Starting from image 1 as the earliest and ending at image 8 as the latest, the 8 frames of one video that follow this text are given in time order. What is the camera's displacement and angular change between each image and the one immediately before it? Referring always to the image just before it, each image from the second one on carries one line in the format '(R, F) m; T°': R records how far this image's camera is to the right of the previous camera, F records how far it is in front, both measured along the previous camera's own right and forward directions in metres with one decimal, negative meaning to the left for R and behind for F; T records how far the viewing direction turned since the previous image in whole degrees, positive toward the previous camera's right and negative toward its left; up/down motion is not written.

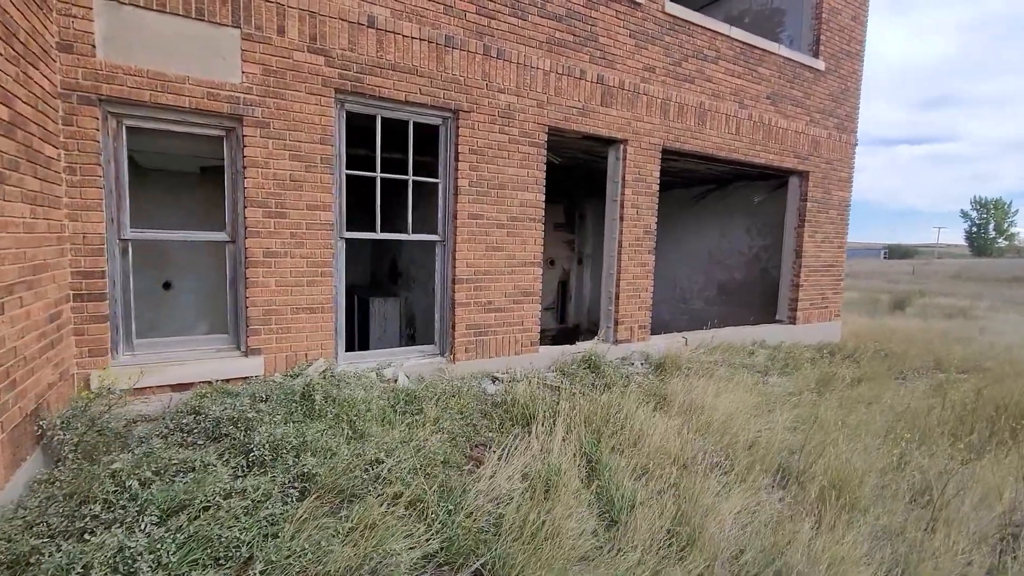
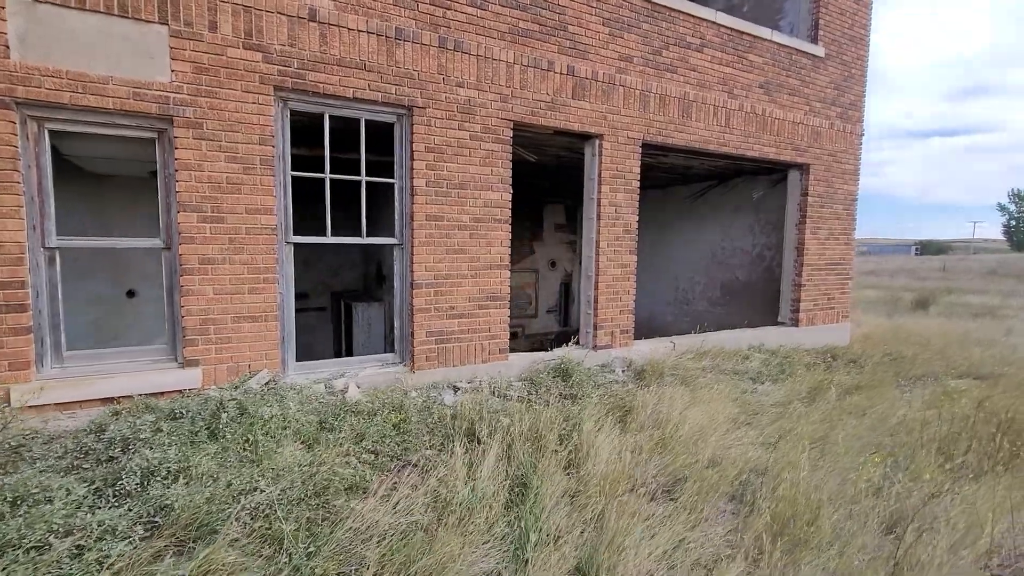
(+0.6, +0.3) m; -2°
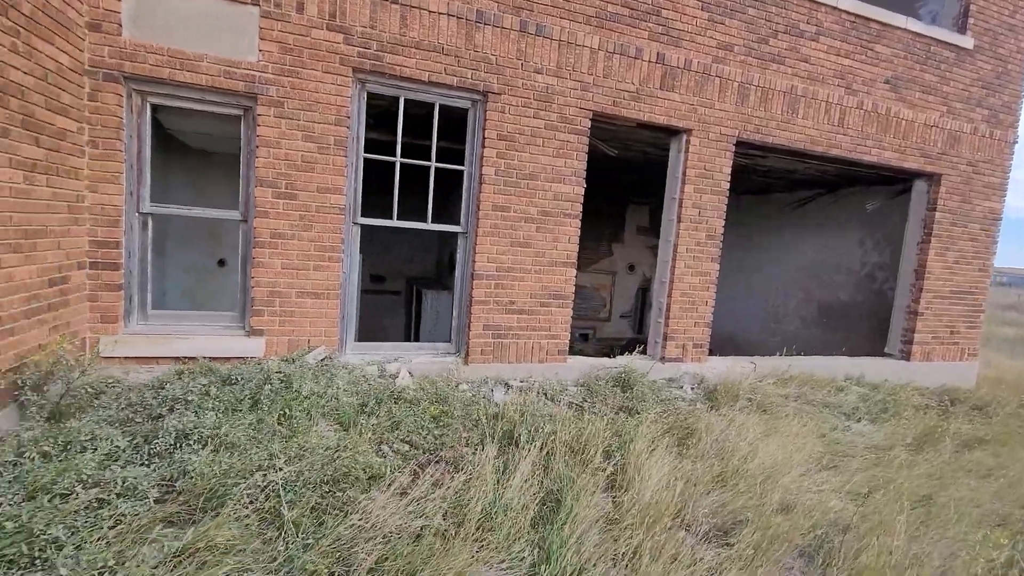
(+0.2, +0.2) m; -9°
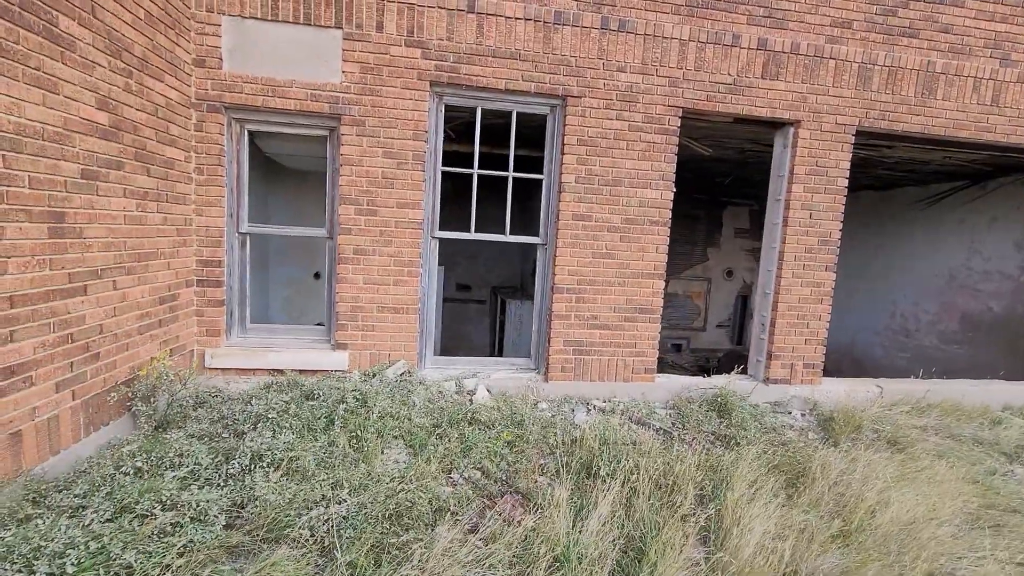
(+0.1, +0.2) m; -10°
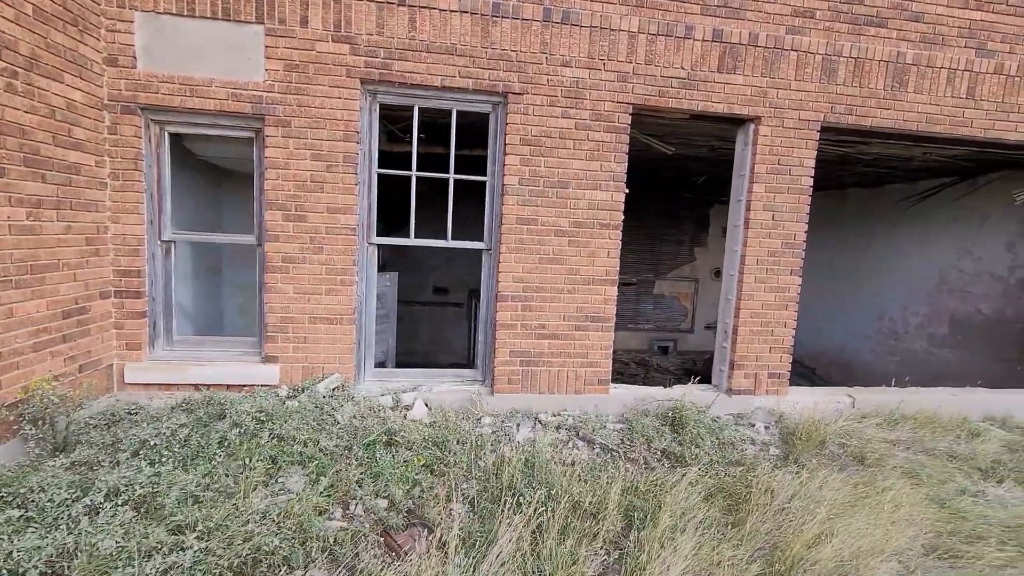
(+0.5, +0.2) m; -1°
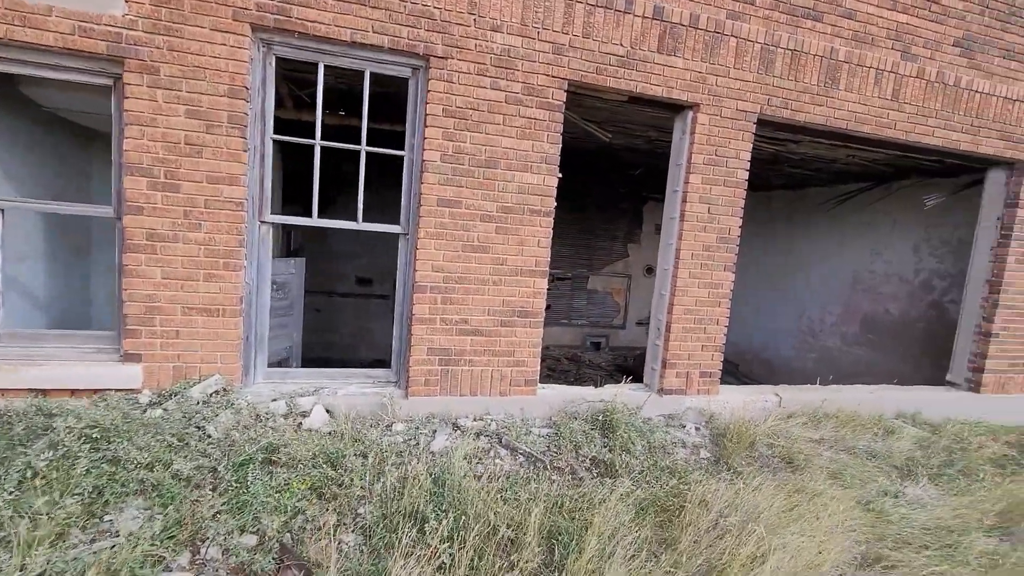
(+0.1, +0.4) m; +7°
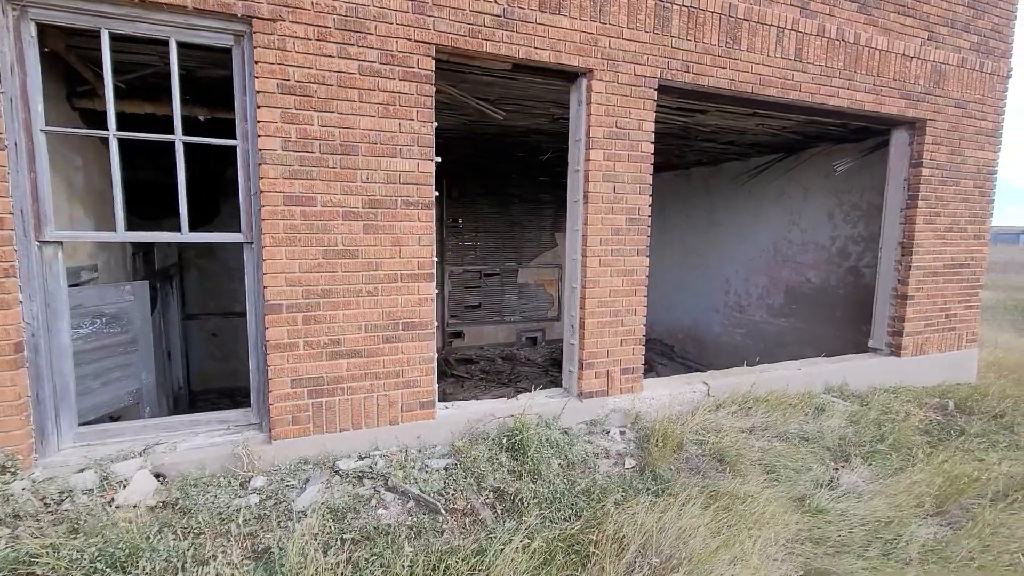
(+0.4, +0.6) m; +6°
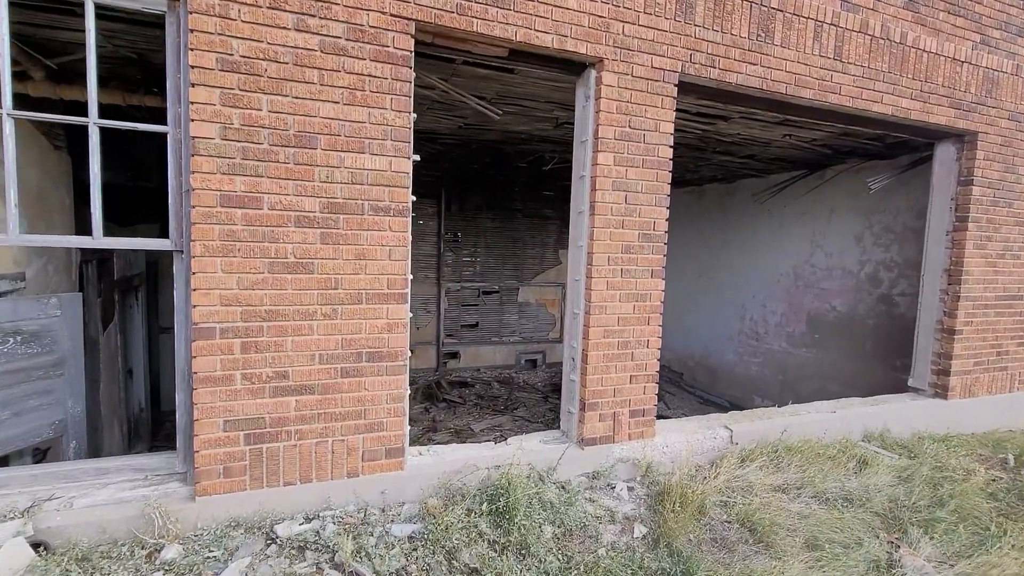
(+0.1, +0.6) m; -1°
